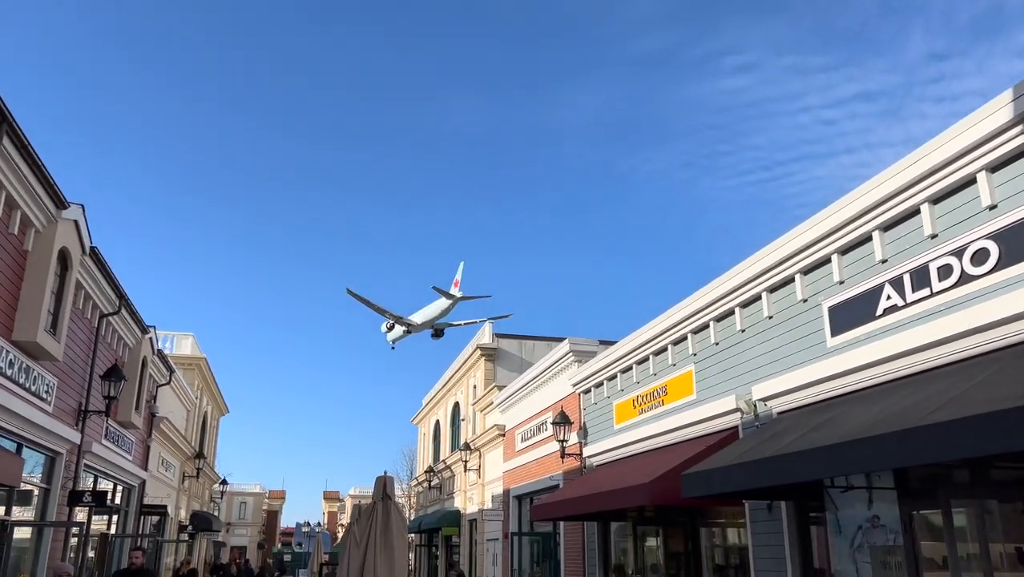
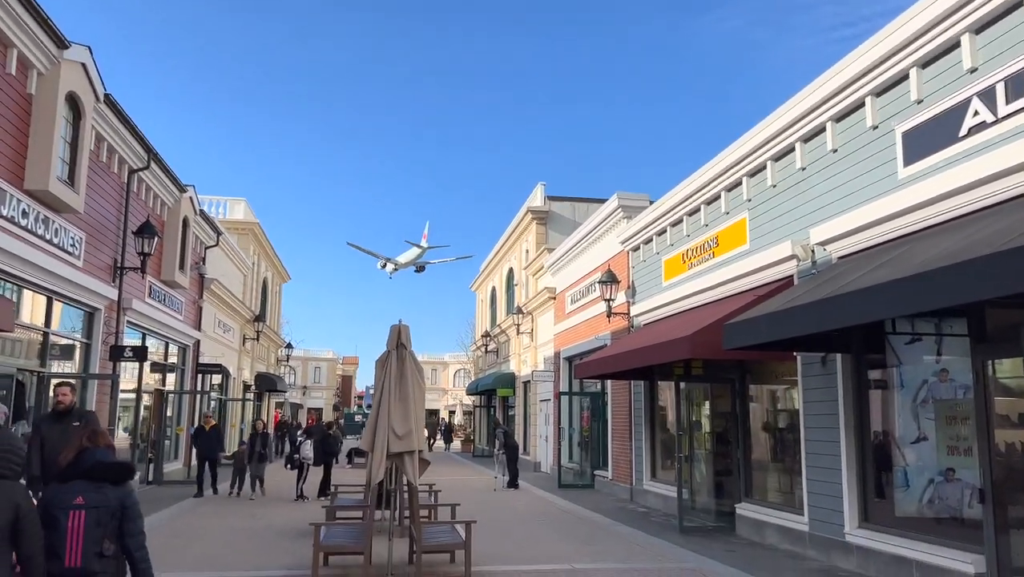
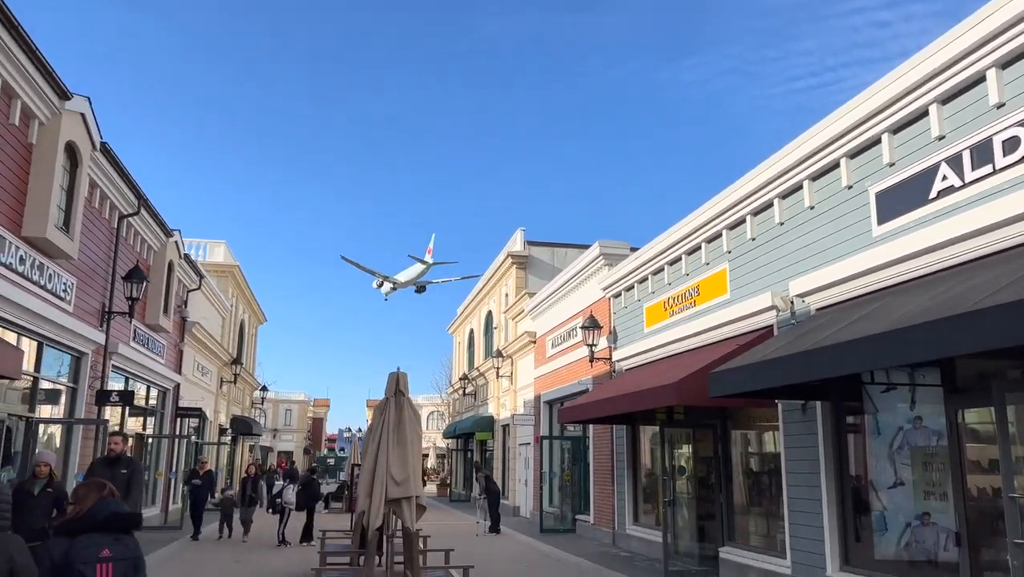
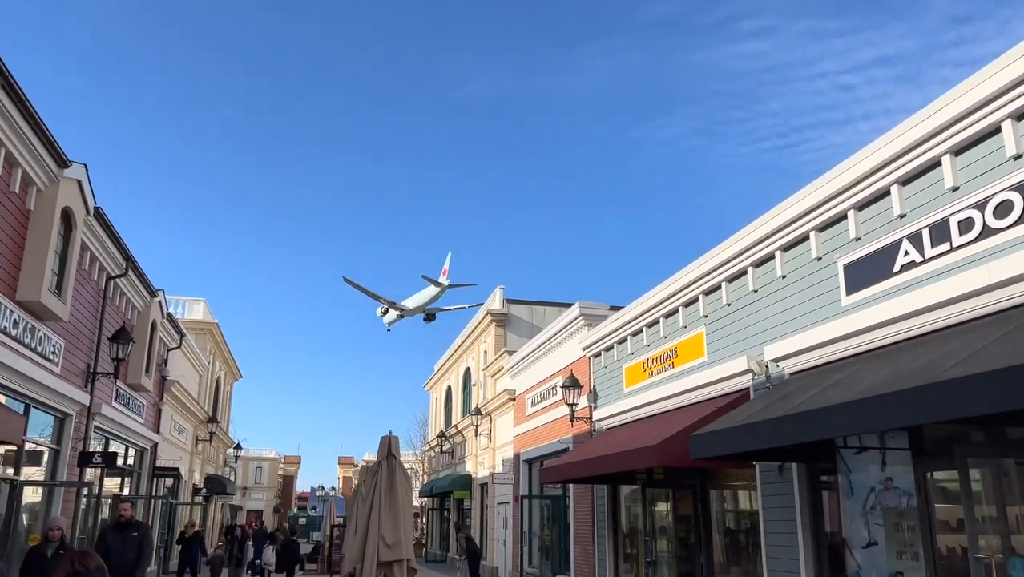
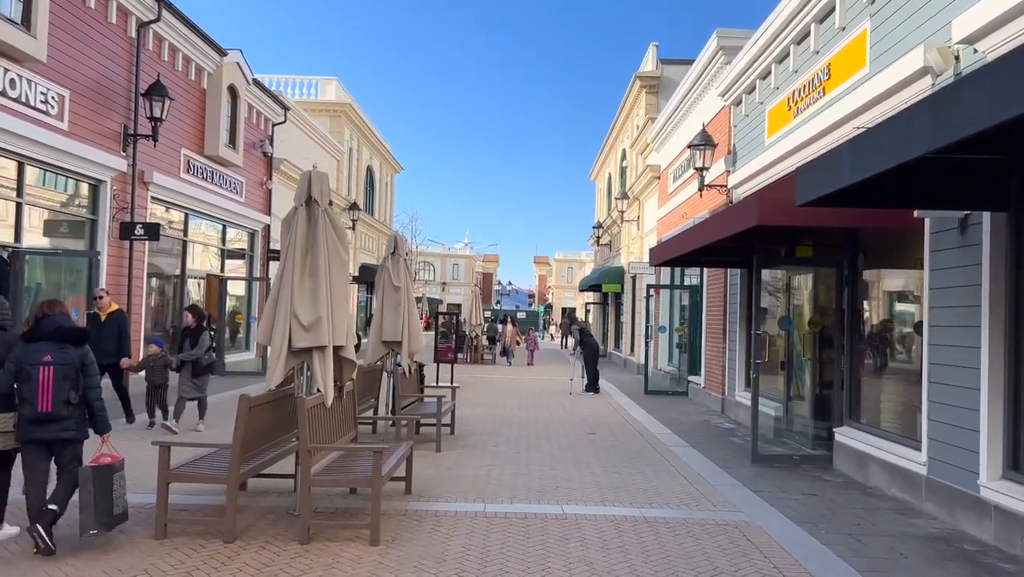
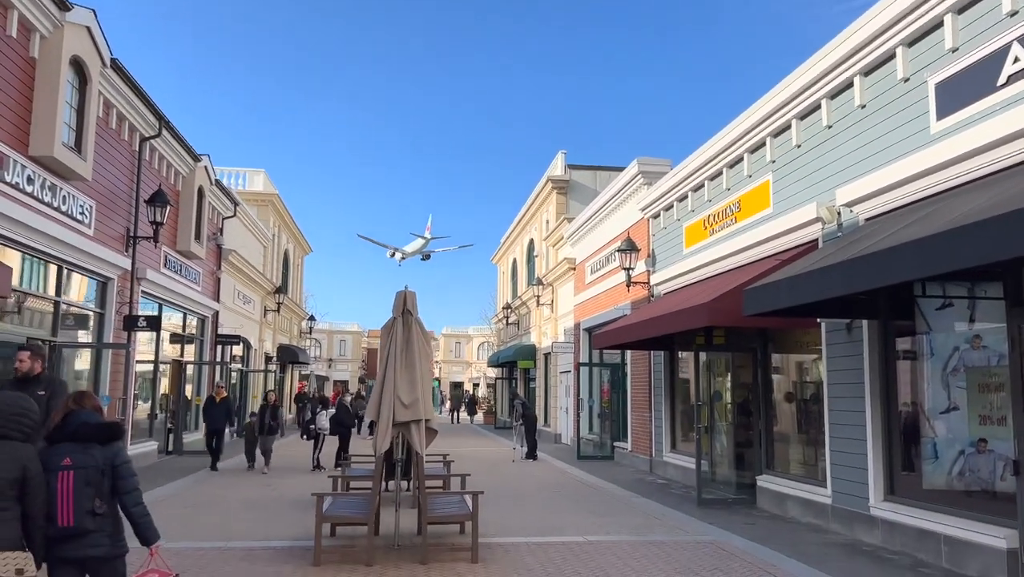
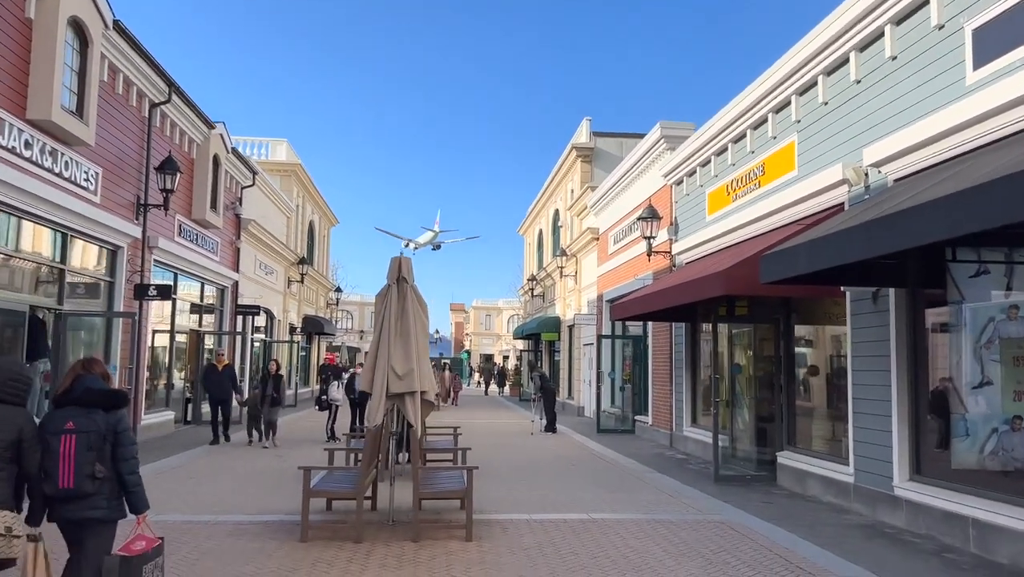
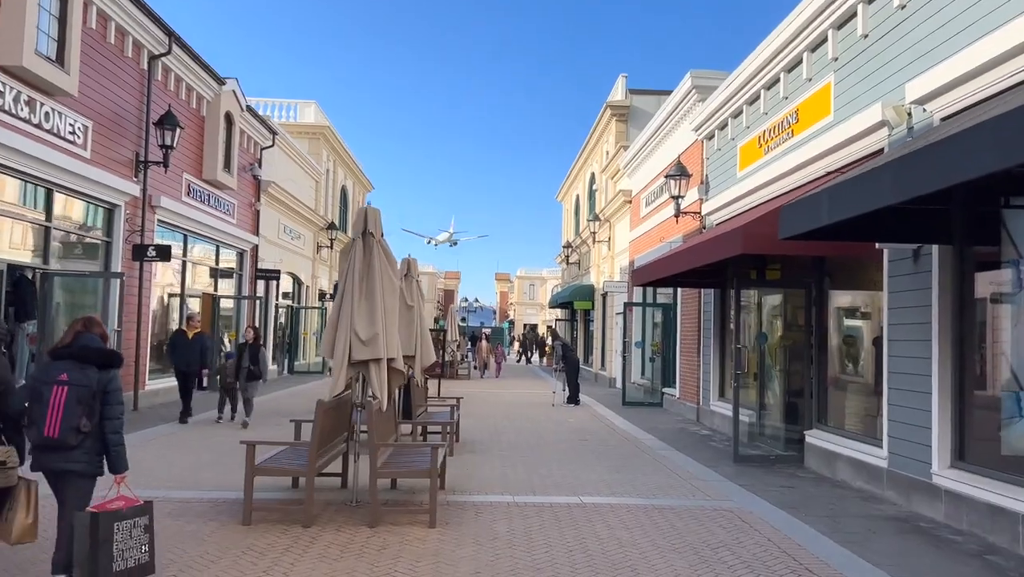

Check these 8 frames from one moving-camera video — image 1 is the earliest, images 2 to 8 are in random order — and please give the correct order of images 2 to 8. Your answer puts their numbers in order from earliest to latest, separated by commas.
4, 3, 2, 6, 7, 8, 5
